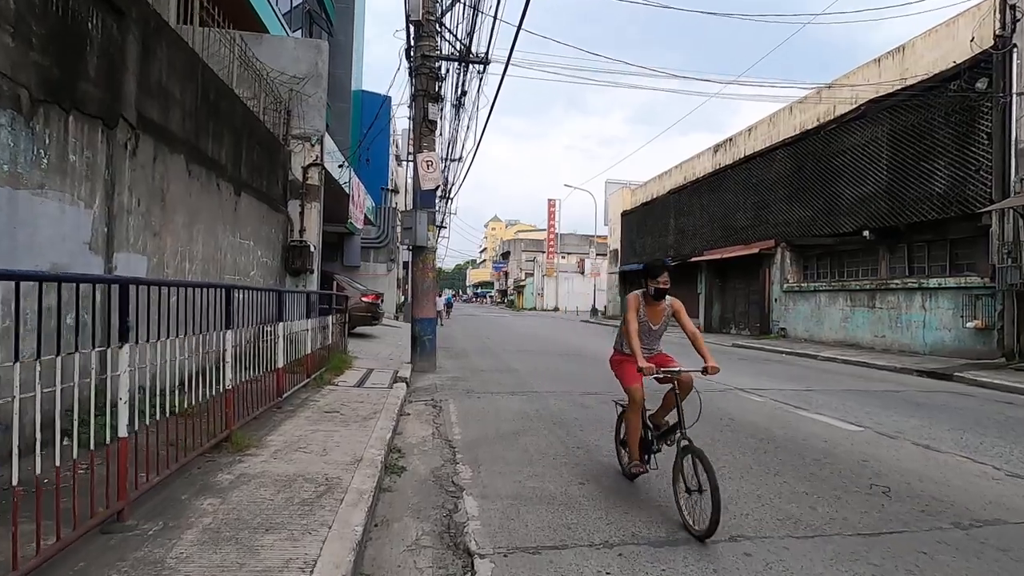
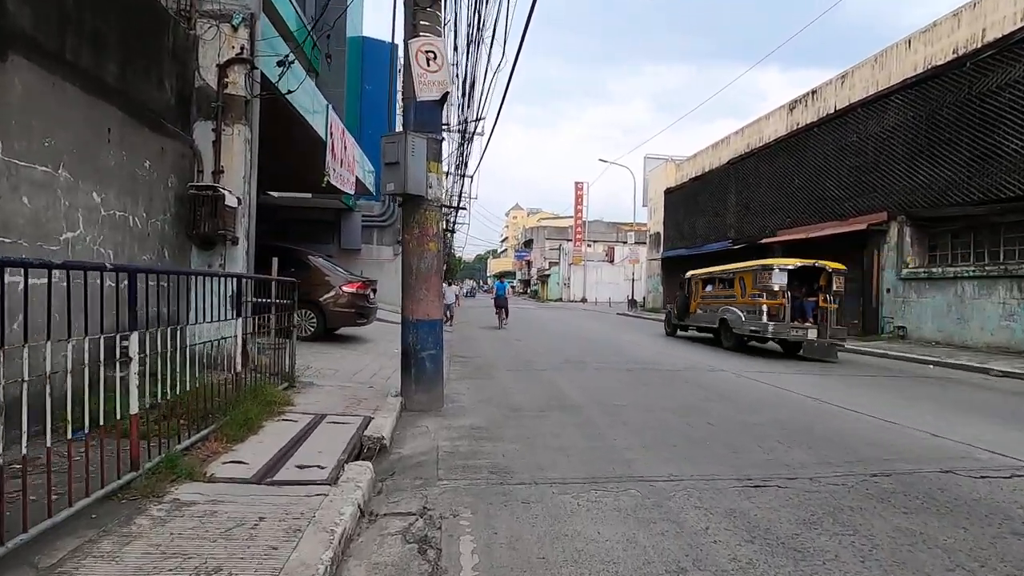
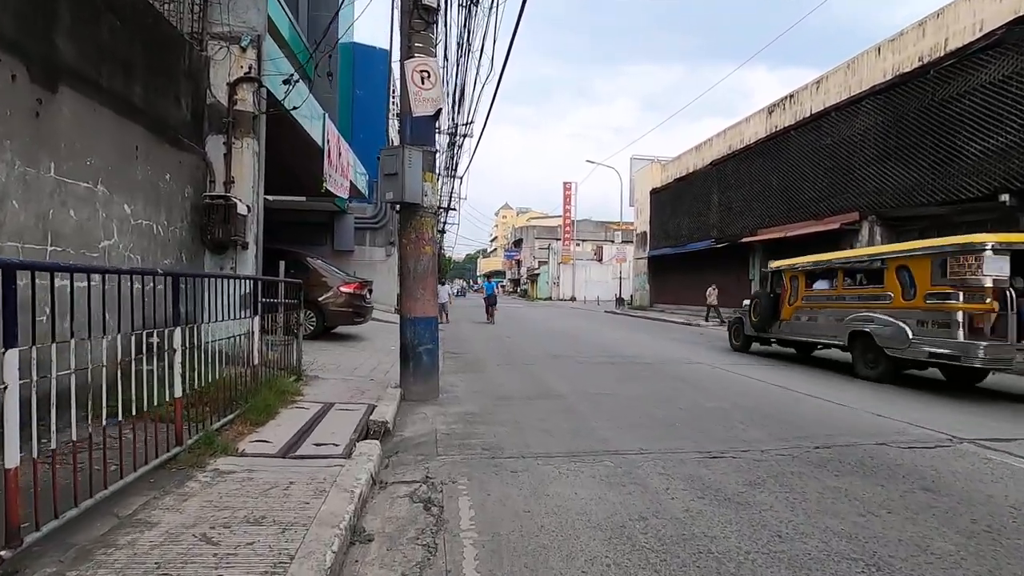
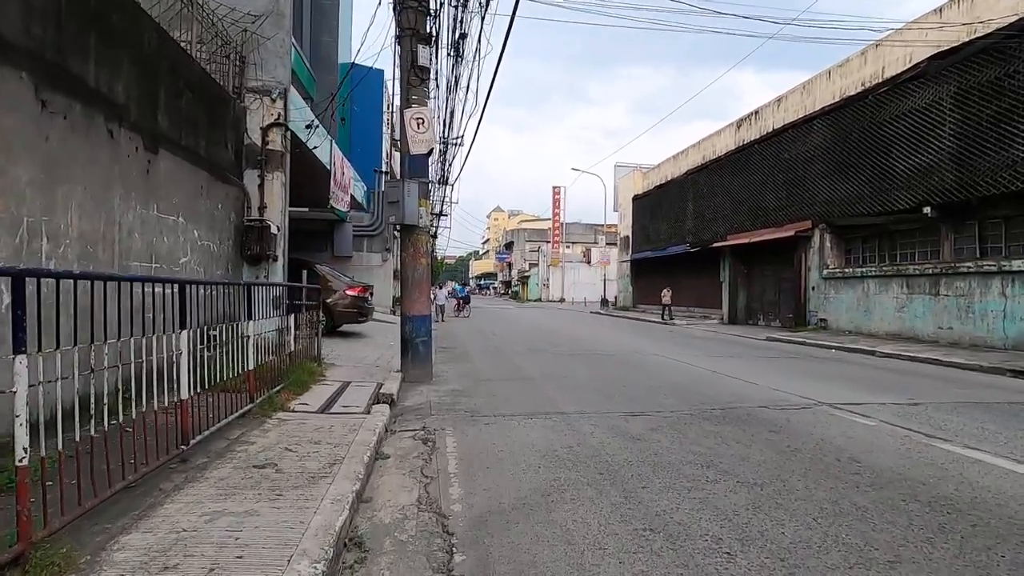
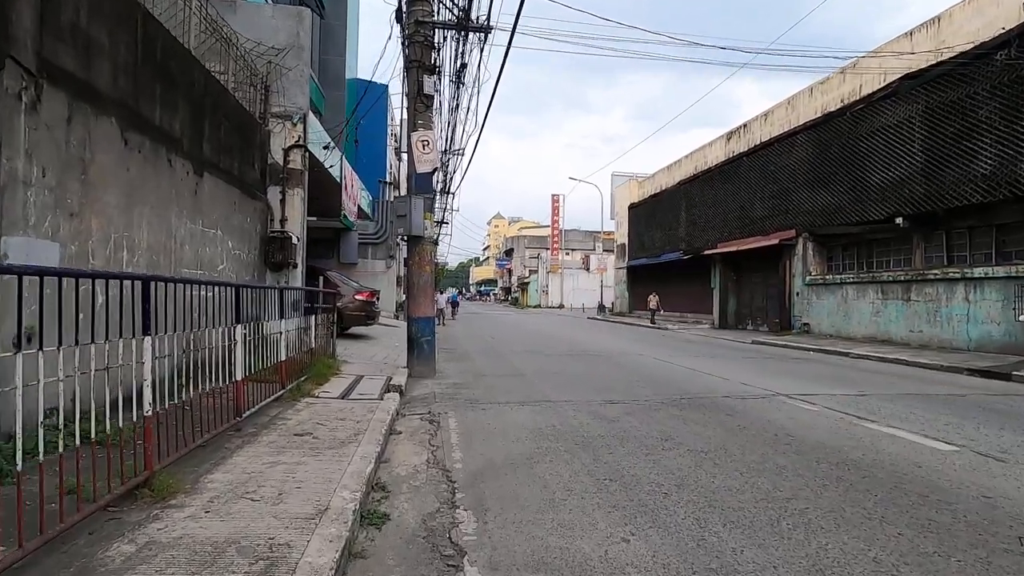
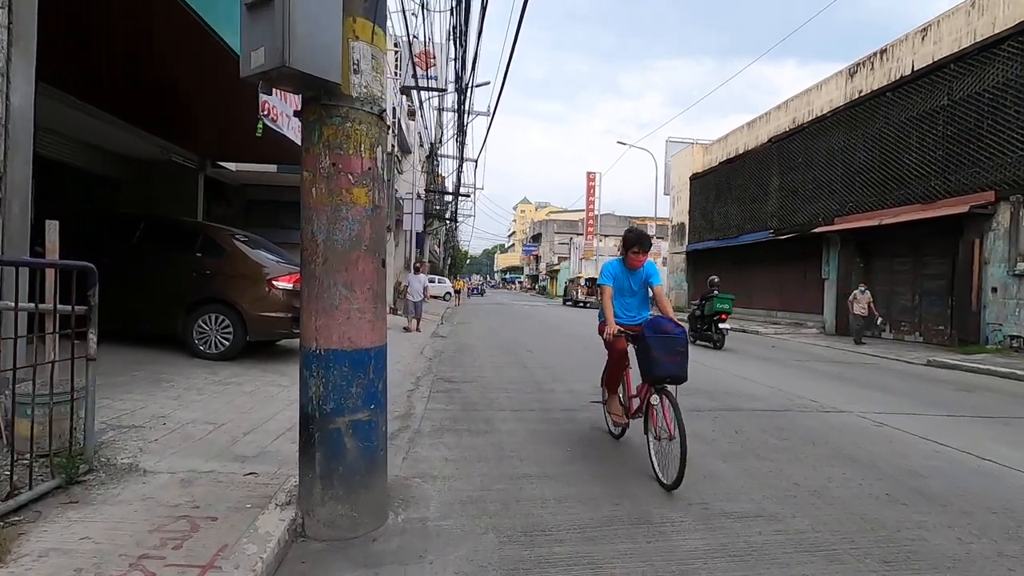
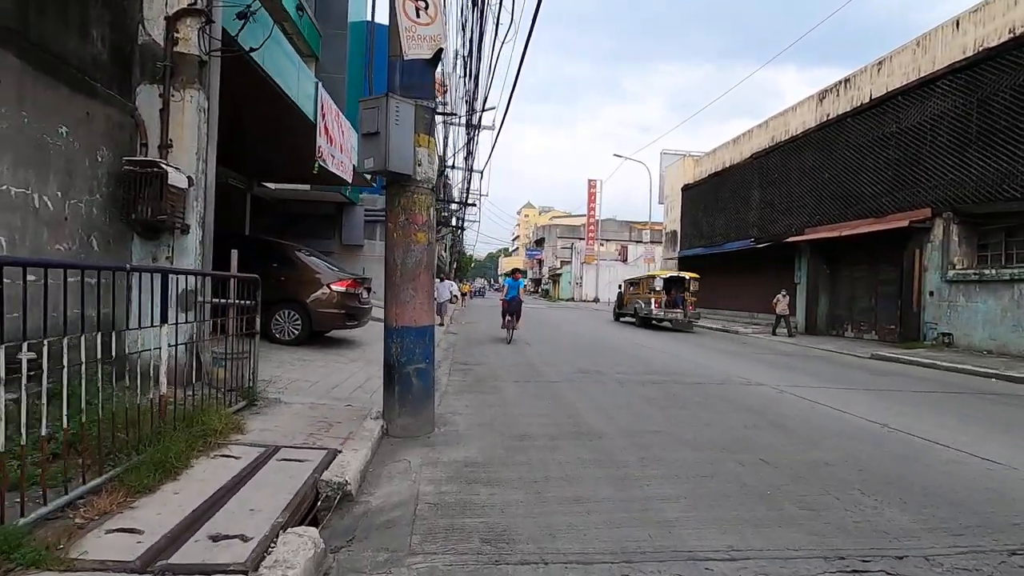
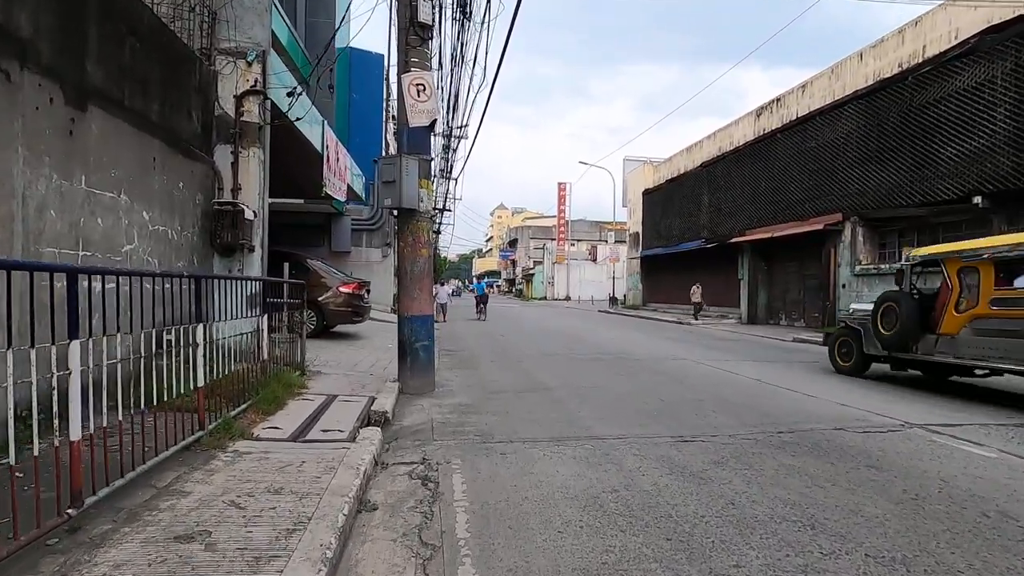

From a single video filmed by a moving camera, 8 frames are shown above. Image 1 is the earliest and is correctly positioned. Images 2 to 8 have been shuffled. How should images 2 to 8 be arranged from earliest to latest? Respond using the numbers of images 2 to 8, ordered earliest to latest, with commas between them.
5, 4, 8, 3, 2, 7, 6
